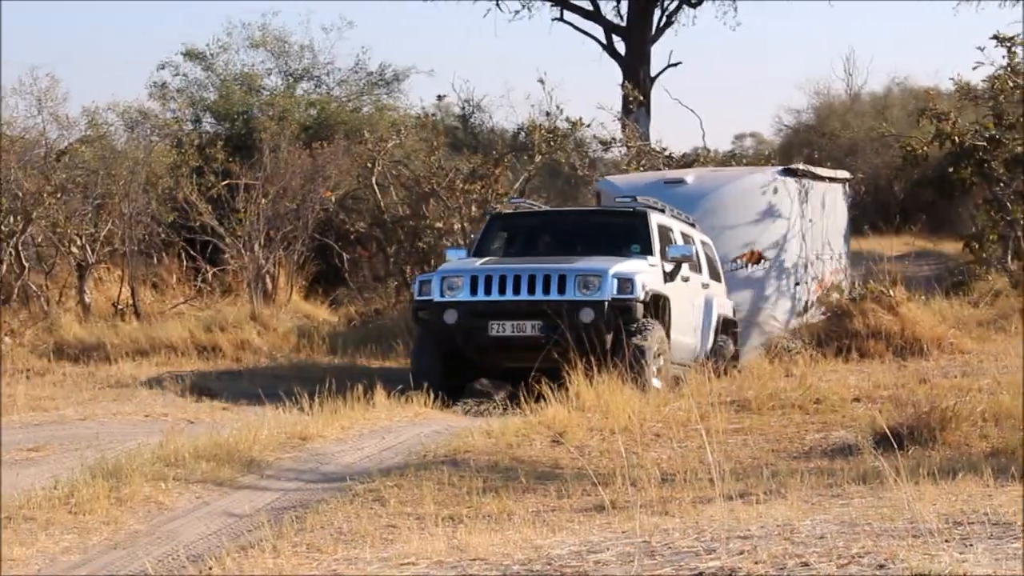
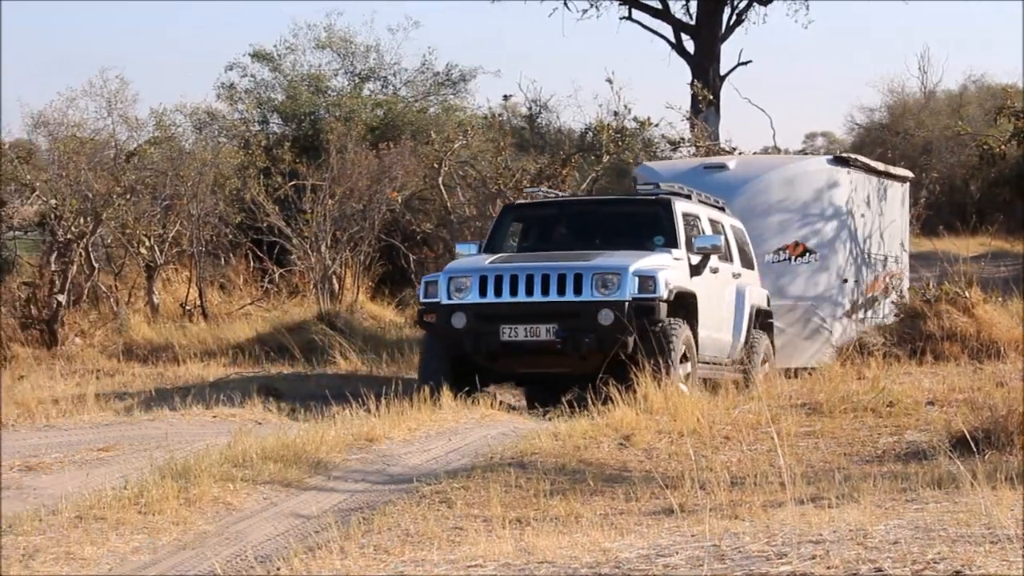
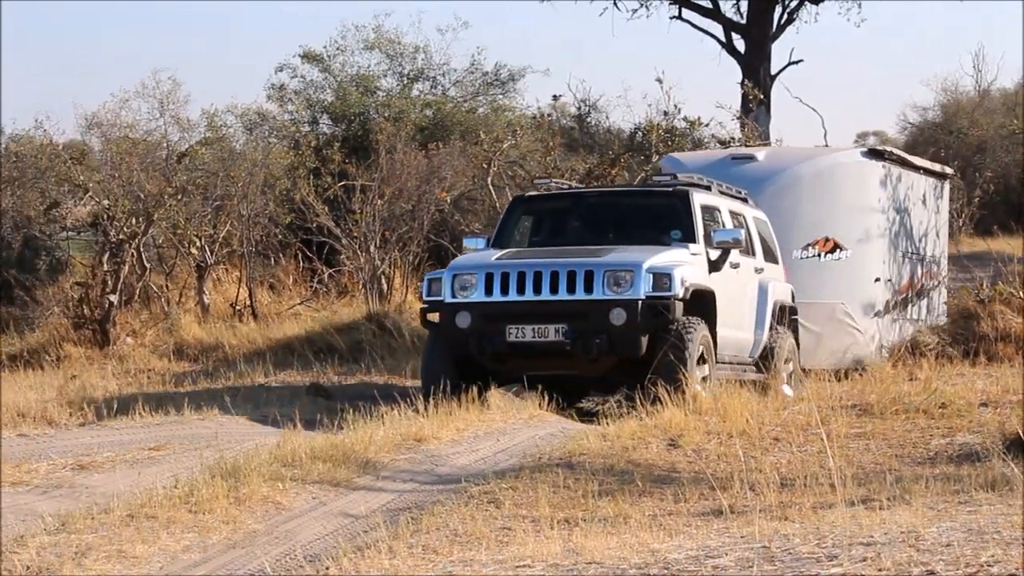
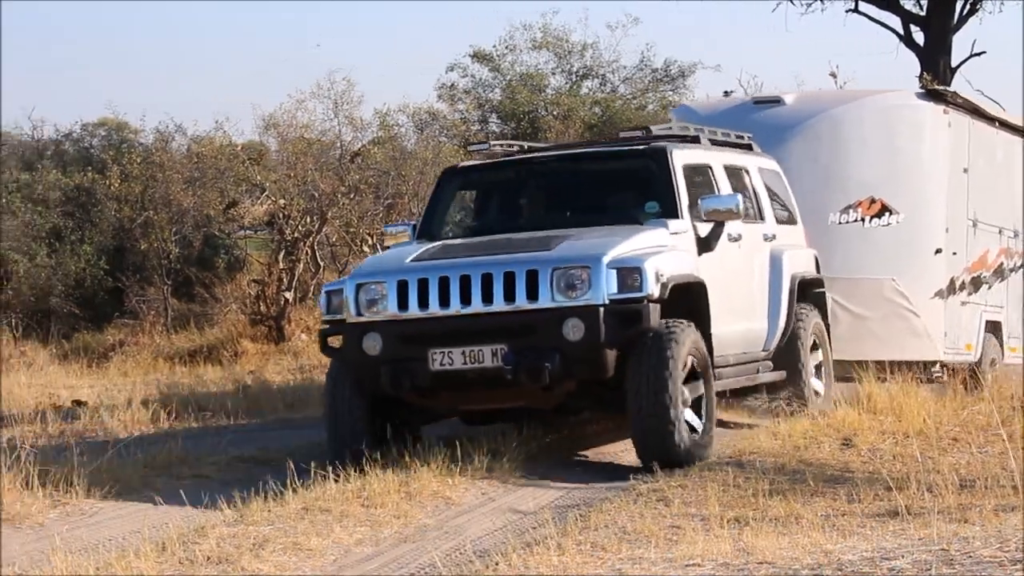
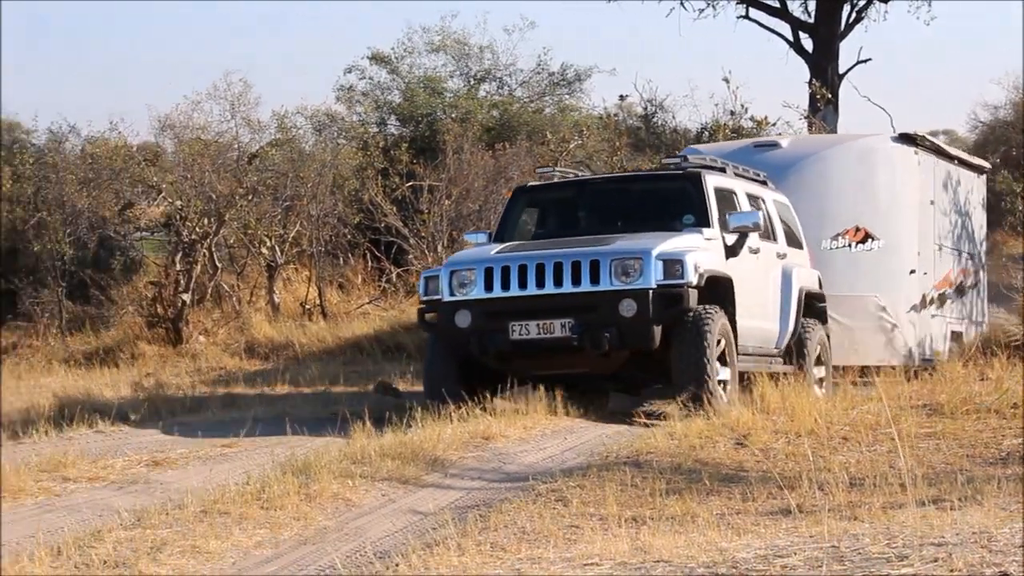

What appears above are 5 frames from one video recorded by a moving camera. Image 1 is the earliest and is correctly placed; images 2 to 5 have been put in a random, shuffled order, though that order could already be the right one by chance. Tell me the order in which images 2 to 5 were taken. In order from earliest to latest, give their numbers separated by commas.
2, 3, 5, 4
